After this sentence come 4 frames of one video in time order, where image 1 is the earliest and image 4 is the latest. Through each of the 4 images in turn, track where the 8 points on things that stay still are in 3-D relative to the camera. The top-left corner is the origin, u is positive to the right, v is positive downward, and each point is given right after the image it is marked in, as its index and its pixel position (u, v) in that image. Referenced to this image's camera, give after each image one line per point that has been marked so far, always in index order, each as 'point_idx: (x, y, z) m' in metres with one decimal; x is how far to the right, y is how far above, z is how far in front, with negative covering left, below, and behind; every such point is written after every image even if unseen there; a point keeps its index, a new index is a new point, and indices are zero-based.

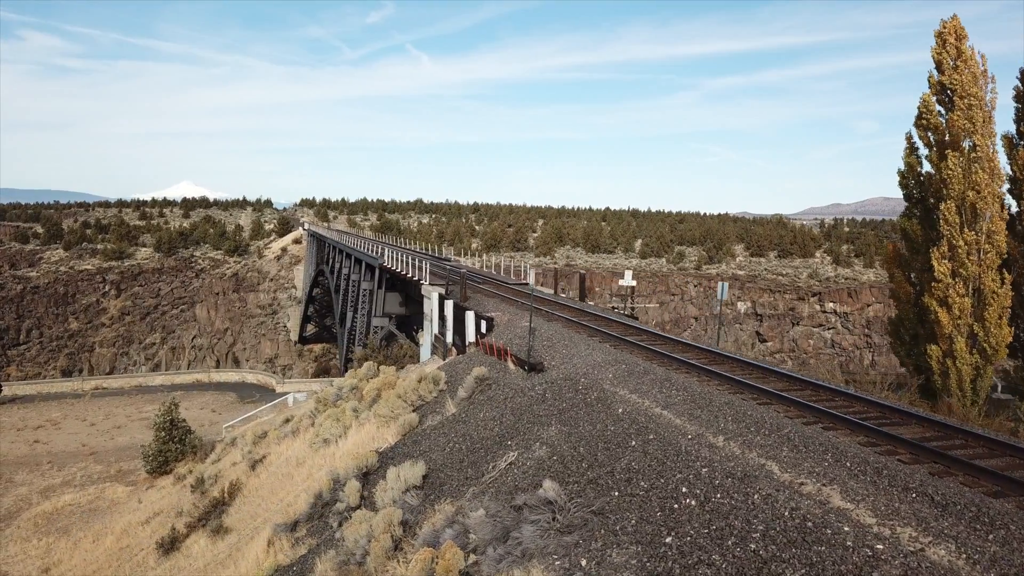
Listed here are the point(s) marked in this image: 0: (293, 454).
0: (-4.4, -3.3, +12.4) m
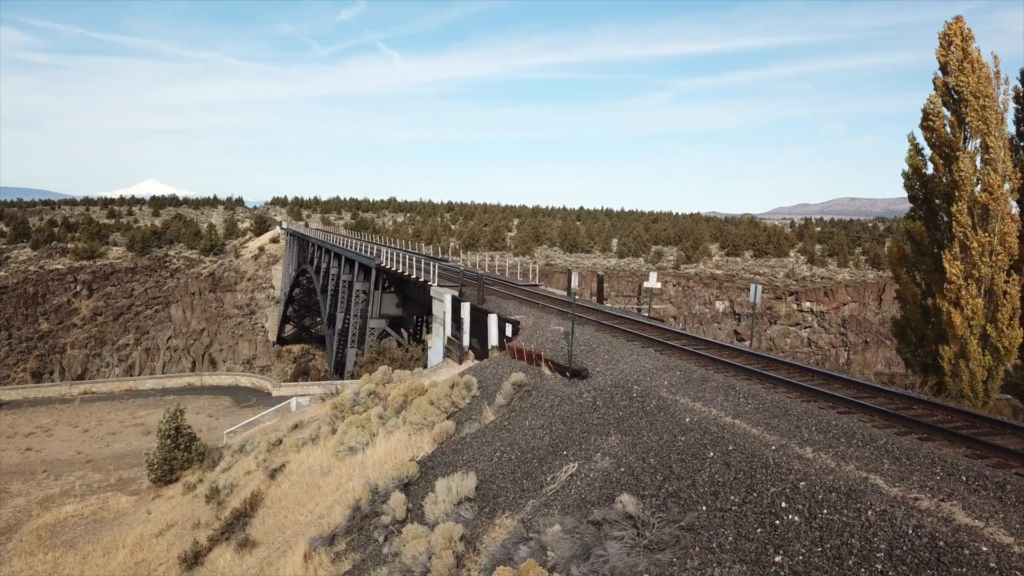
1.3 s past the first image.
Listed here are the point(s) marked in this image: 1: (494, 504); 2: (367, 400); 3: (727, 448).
0: (-3.8, -3.4, +12.1) m
1: (-0.2, -2.7, +7.7) m
2: (-3.3, -2.6, +14.3) m
3: (+2.2, -1.6, +6.4) m
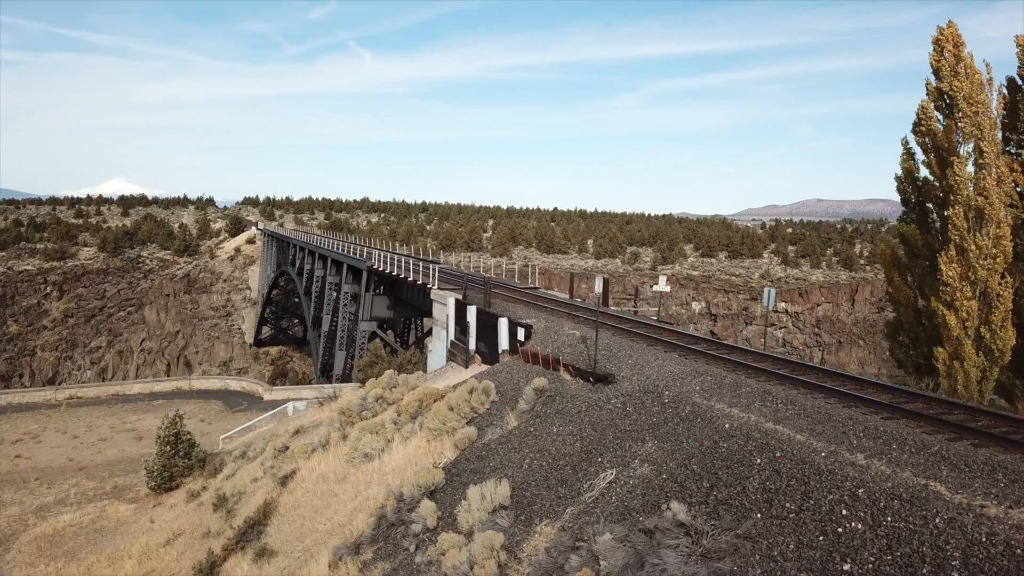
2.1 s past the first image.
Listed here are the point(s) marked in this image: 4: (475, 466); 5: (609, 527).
0: (-3.5, -3.4, +11.9) m
1: (+0.2, -2.7, +7.6) m
2: (-3.1, -2.6, +14.2) m
3: (+2.7, -1.7, +6.4) m
4: (-0.5, -2.6, +9.2) m
5: (+1.0, -2.5, +6.4) m
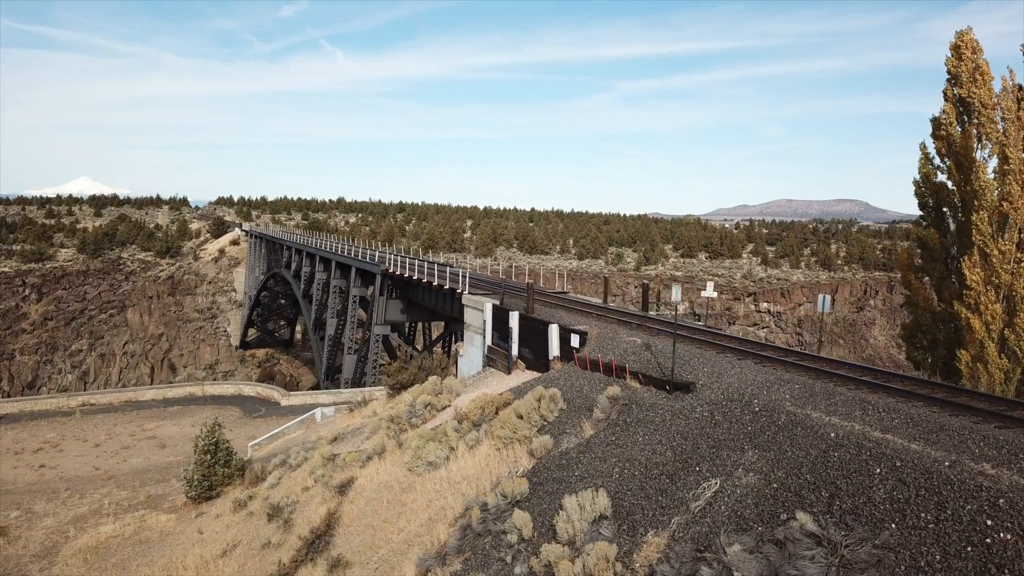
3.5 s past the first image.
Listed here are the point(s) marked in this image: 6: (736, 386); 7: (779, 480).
0: (-2.3, -3.6, +11.8) m
1: (+1.5, -2.9, +7.7) m
2: (-2.0, -2.8, +14.1) m
3: (+4.0, -1.8, +6.5) m
4: (+0.7, -2.7, +9.2) m
5: (+2.3, -2.6, +6.5) m
6: (+3.3, -1.4, +9.3) m
7: (+3.1, -2.2, +7.1) m
